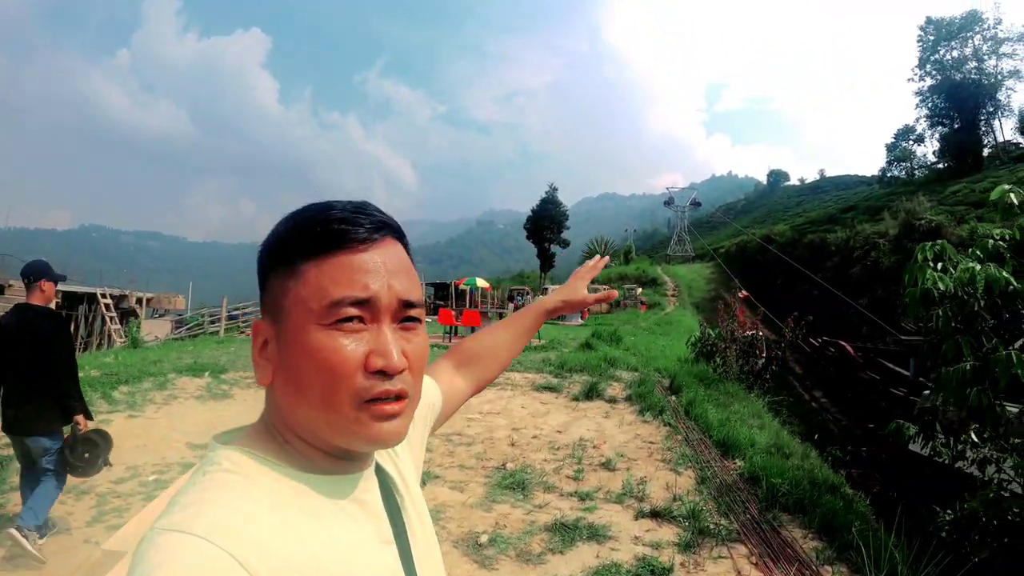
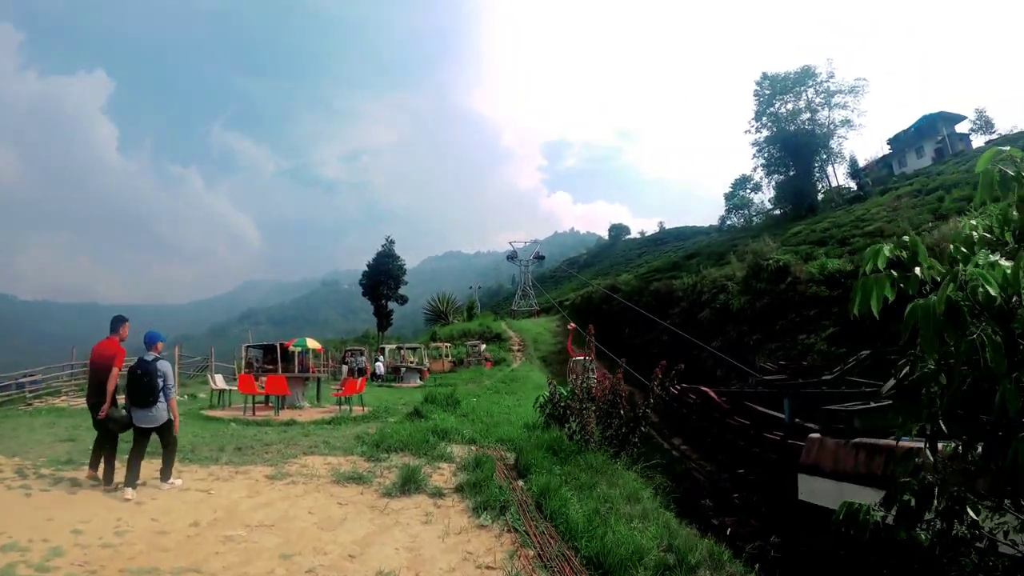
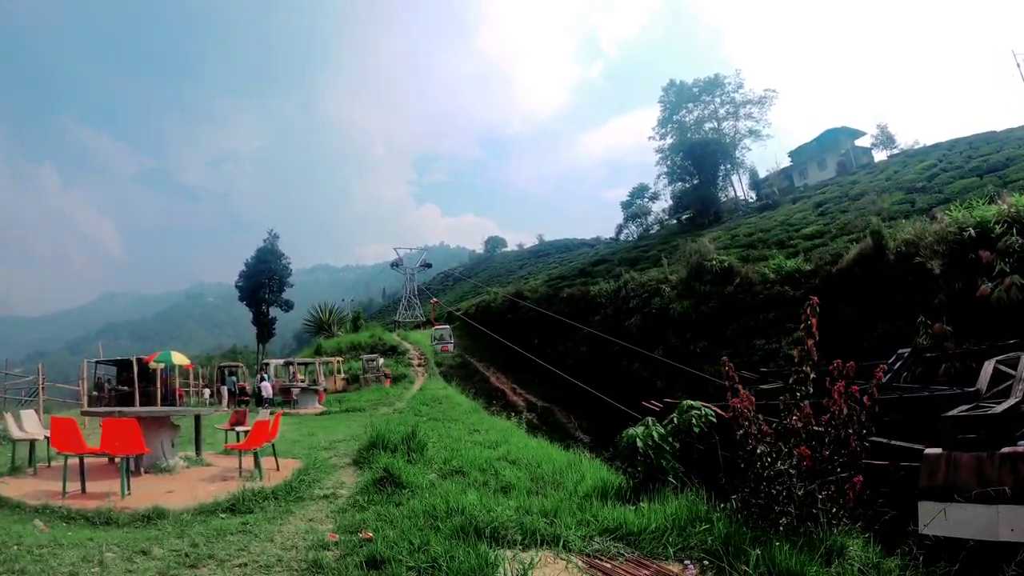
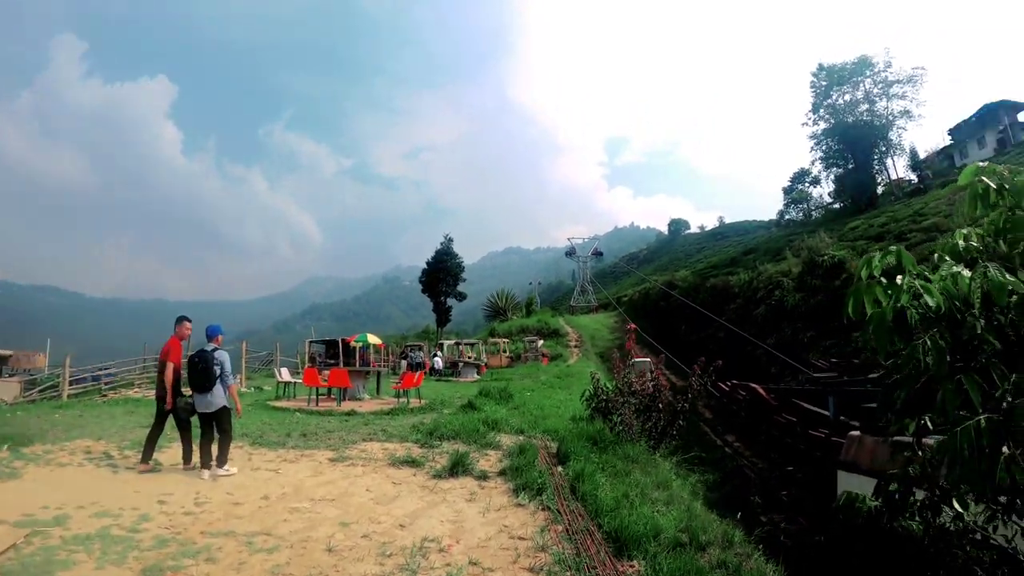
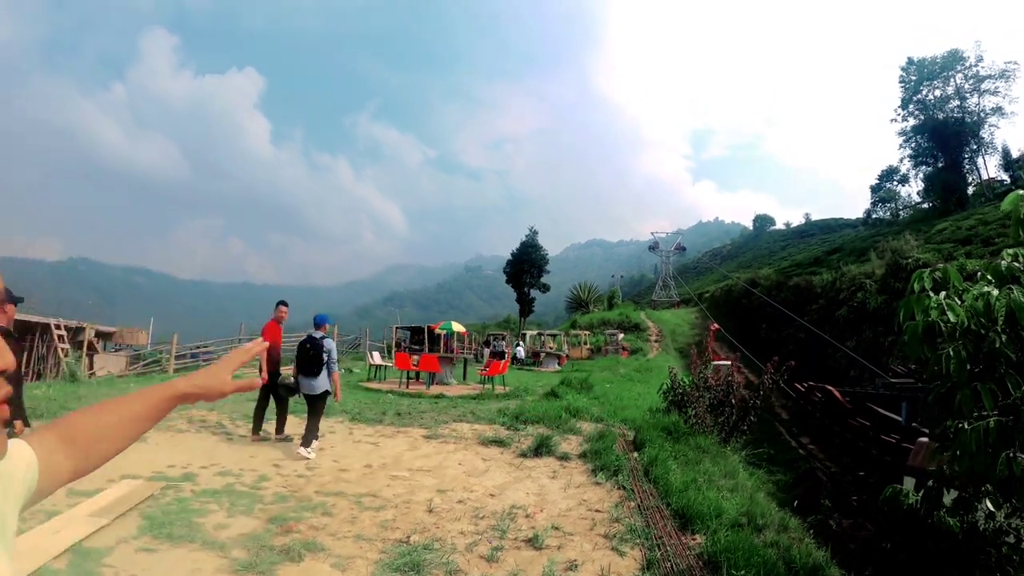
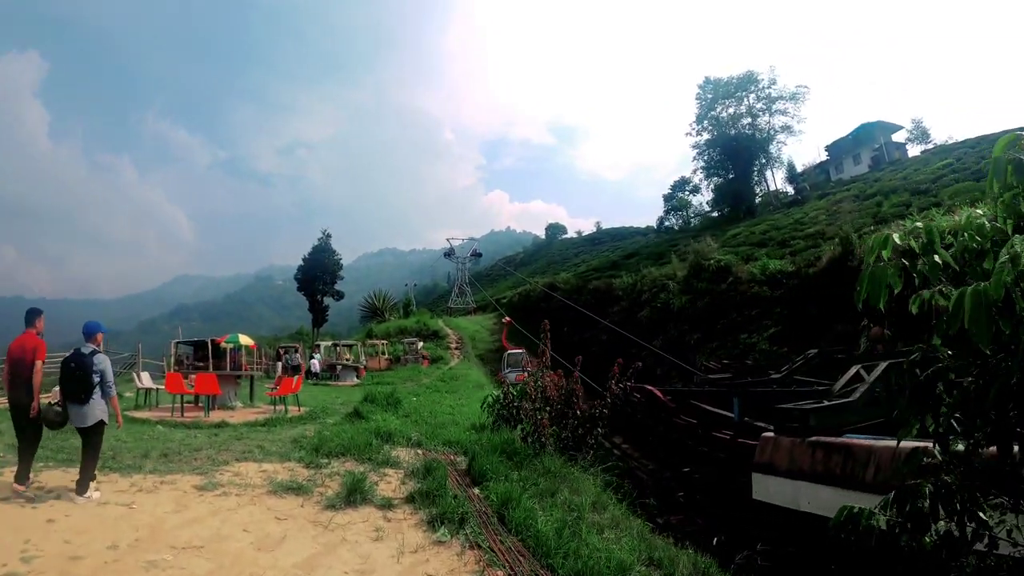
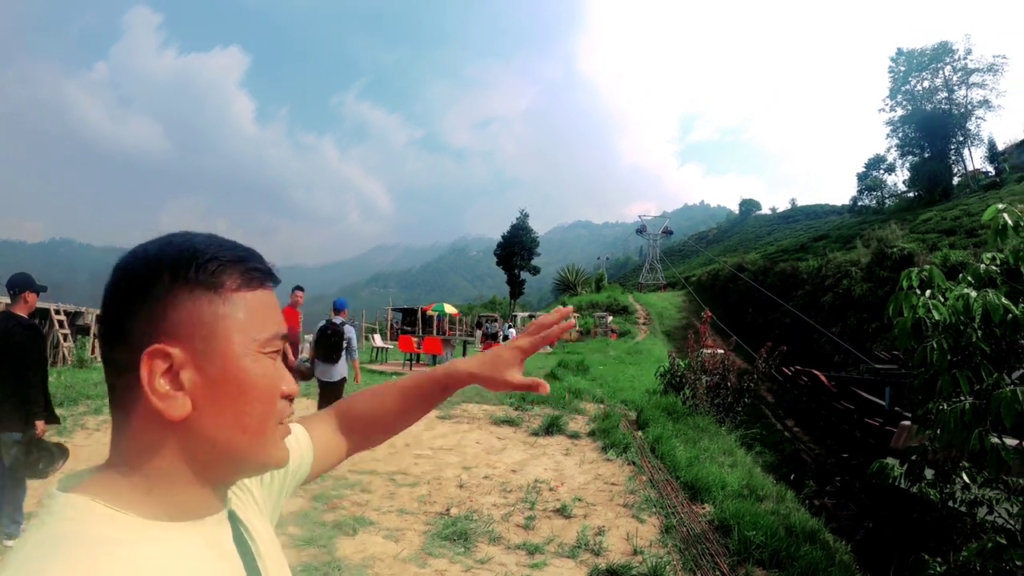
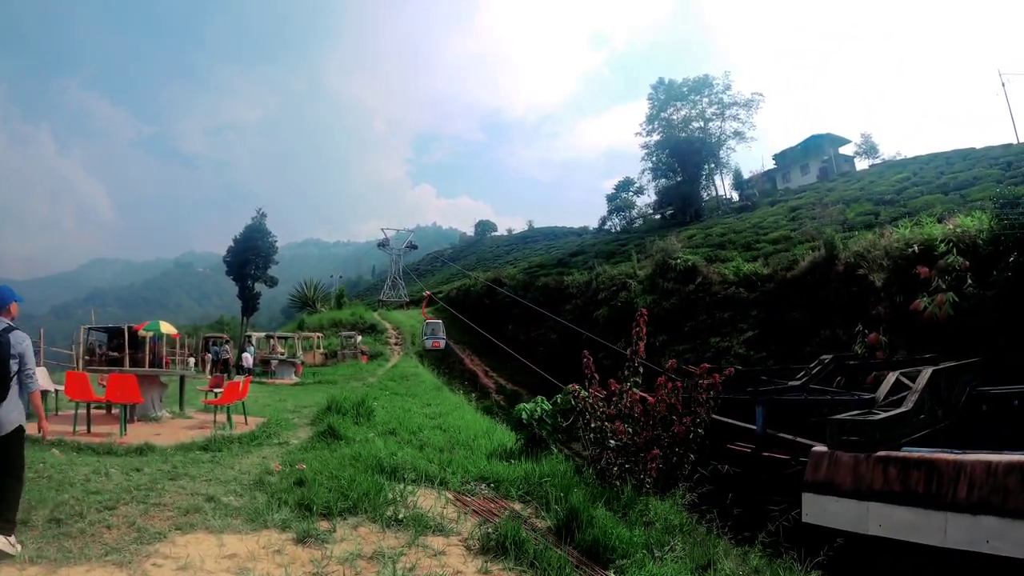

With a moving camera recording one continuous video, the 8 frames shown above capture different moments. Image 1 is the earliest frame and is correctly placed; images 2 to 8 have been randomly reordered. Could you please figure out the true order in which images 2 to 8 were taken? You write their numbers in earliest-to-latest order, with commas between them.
7, 5, 4, 2, 6, 8, 3
